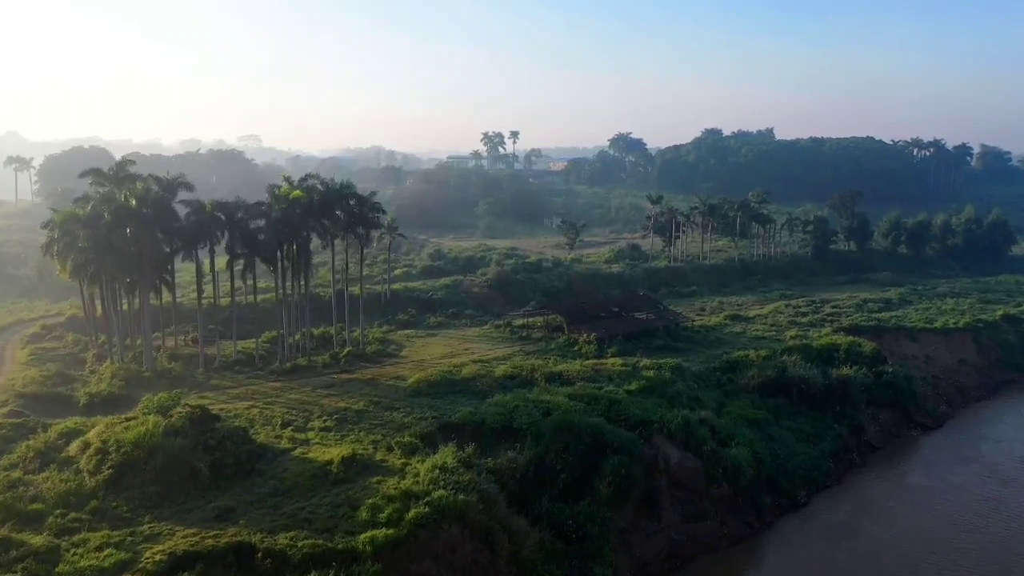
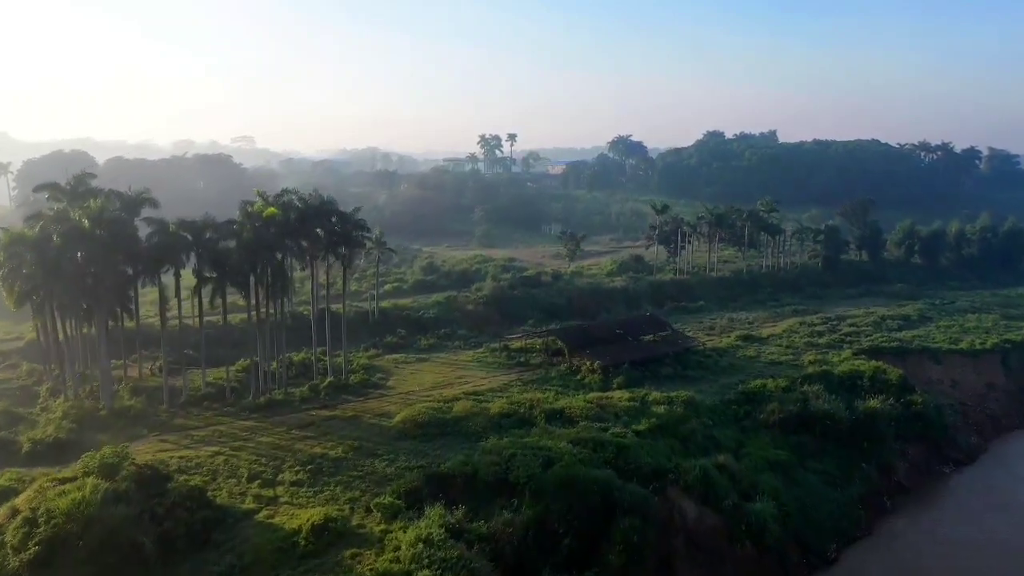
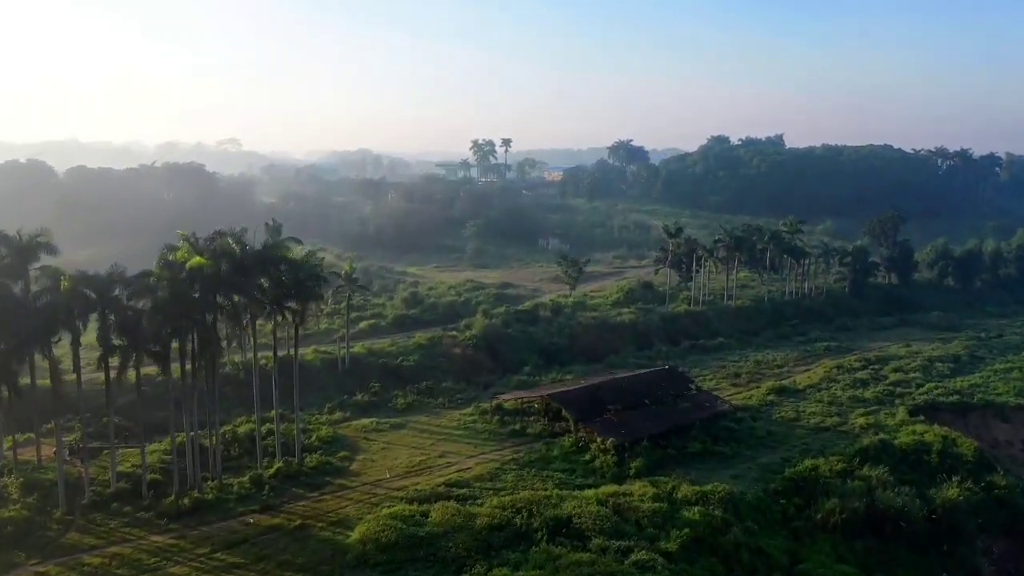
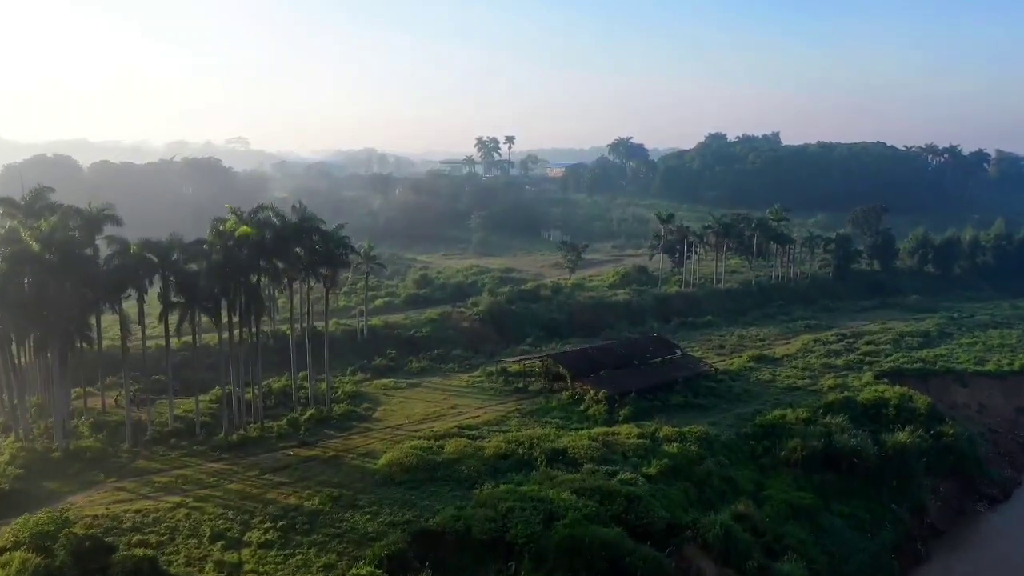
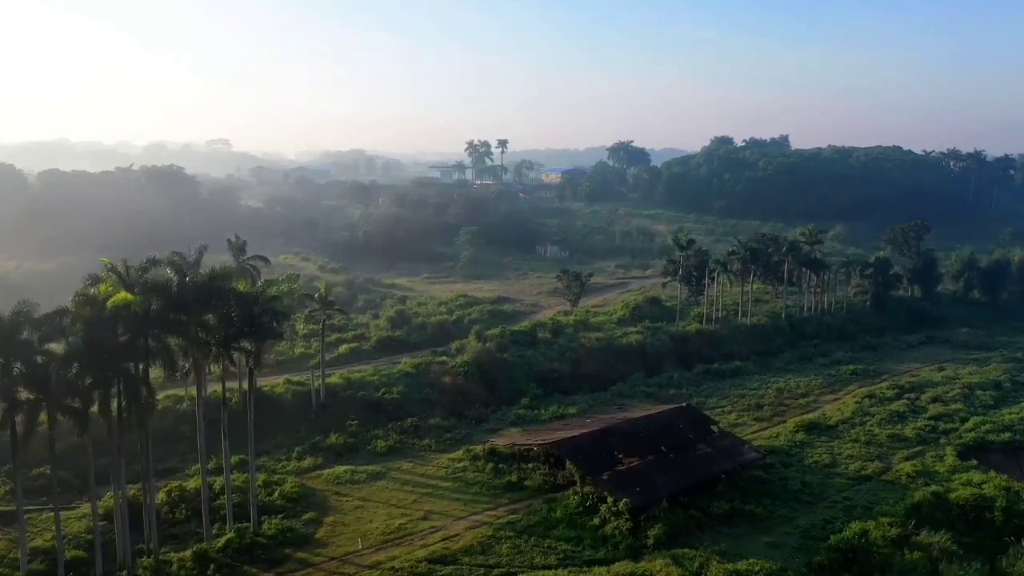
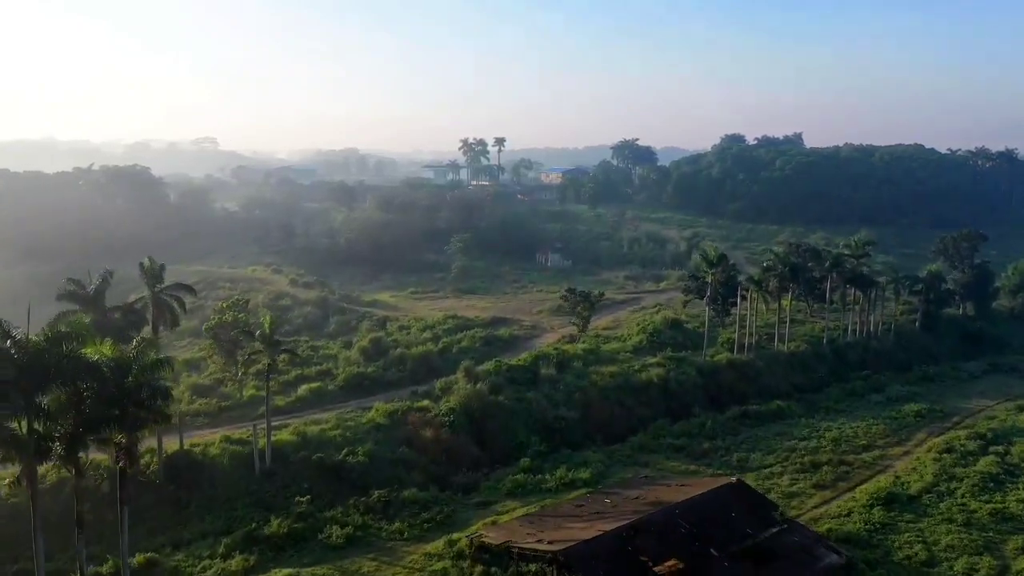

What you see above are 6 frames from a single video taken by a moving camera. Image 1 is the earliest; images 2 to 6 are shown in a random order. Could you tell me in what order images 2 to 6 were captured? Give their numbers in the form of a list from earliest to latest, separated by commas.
2, 4, 3, 5, 6
